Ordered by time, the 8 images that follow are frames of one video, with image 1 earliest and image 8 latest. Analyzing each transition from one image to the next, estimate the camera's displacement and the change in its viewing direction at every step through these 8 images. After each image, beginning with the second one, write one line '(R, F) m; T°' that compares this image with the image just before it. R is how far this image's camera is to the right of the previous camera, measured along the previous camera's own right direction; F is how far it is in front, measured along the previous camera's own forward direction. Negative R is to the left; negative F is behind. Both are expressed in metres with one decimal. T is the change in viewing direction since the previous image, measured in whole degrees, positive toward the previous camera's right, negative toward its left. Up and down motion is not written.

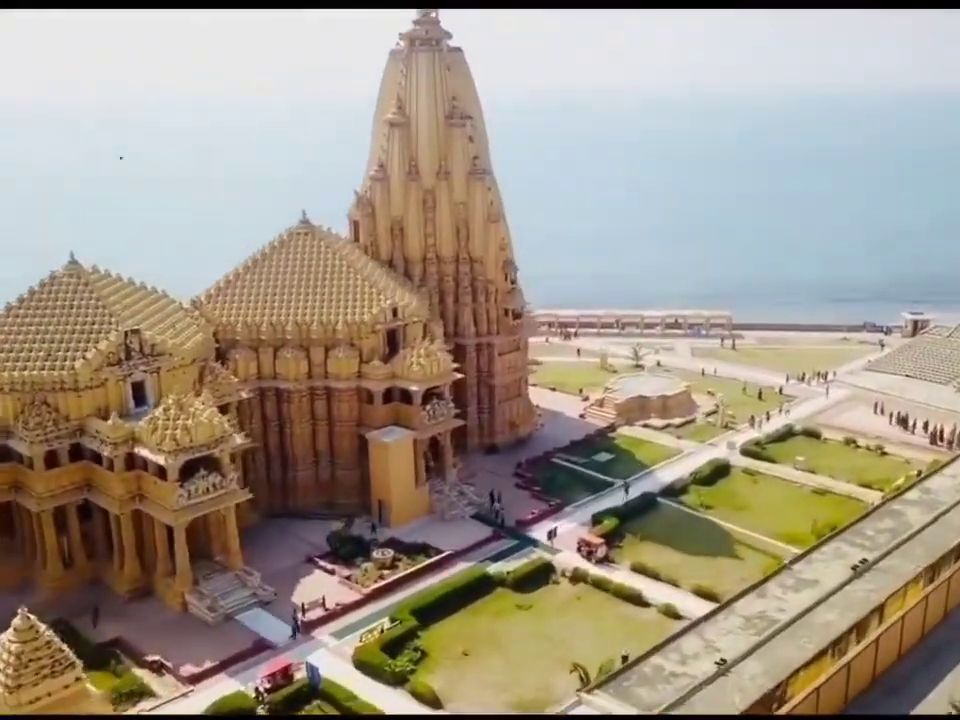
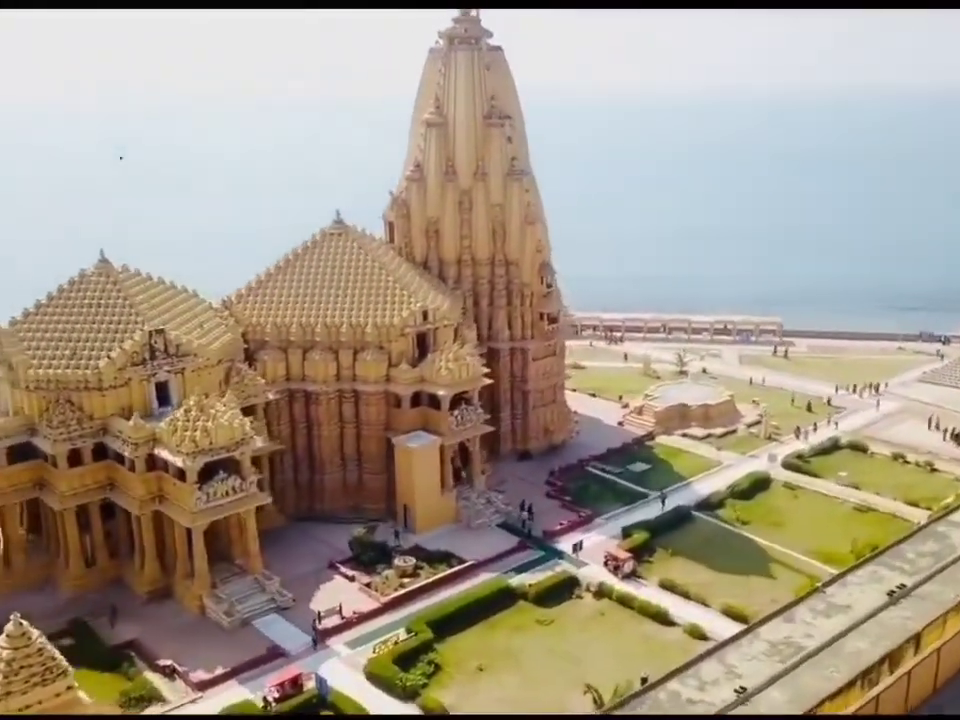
(+0.8, +0.6) m; -3°
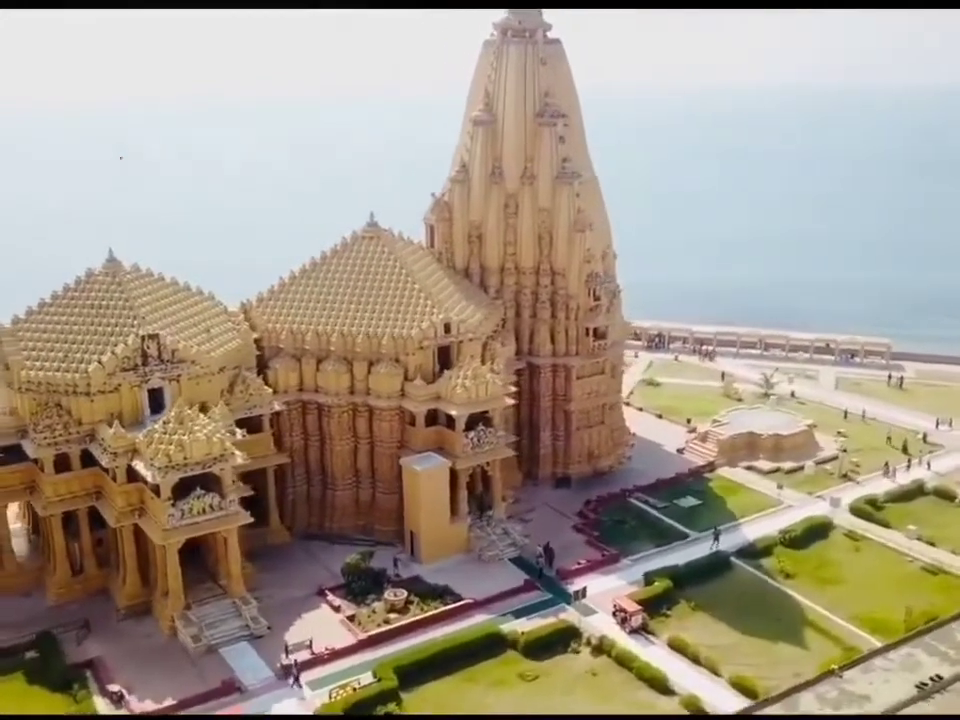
(+3.3, +2.4) m; -8°
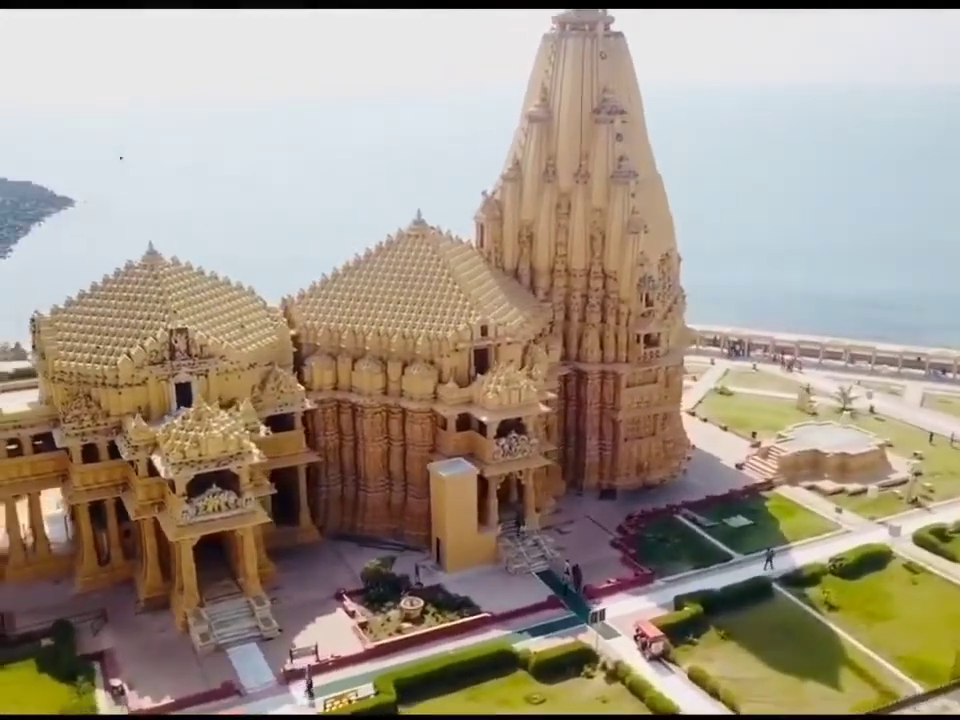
(+2.0, +1.0) m; -6°
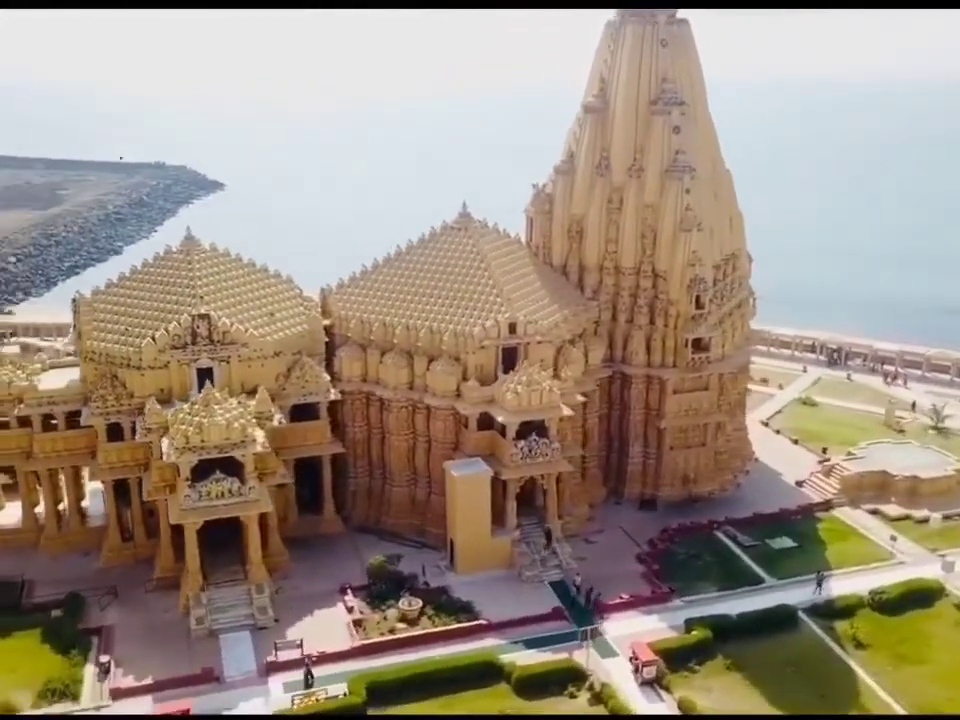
(+3.1, +1.0) m; -8°
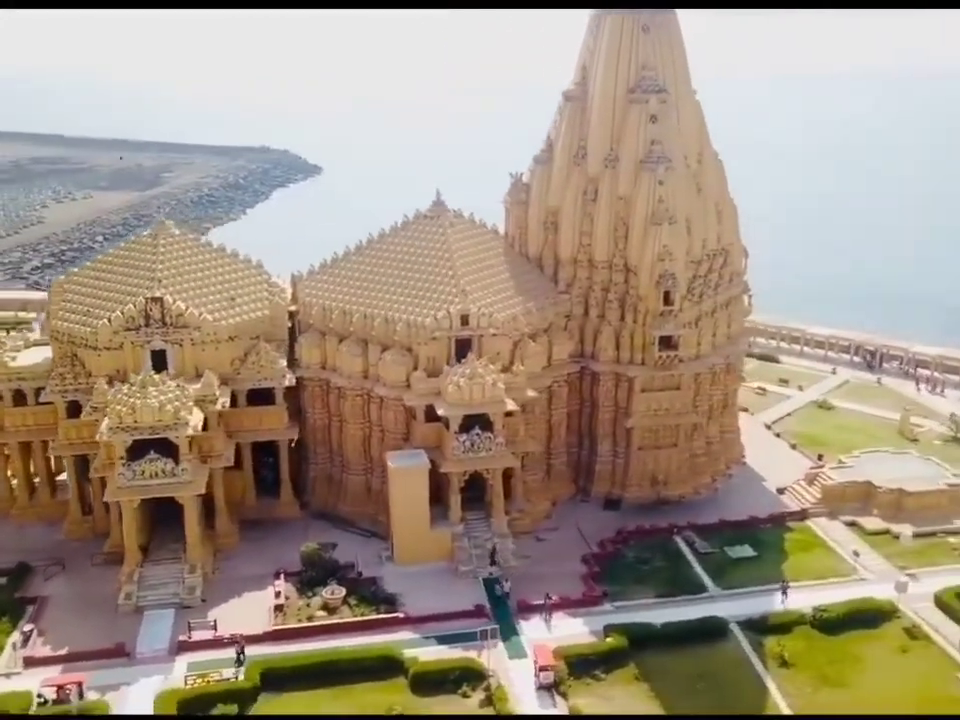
(+4.2, +0.5) m; -7°
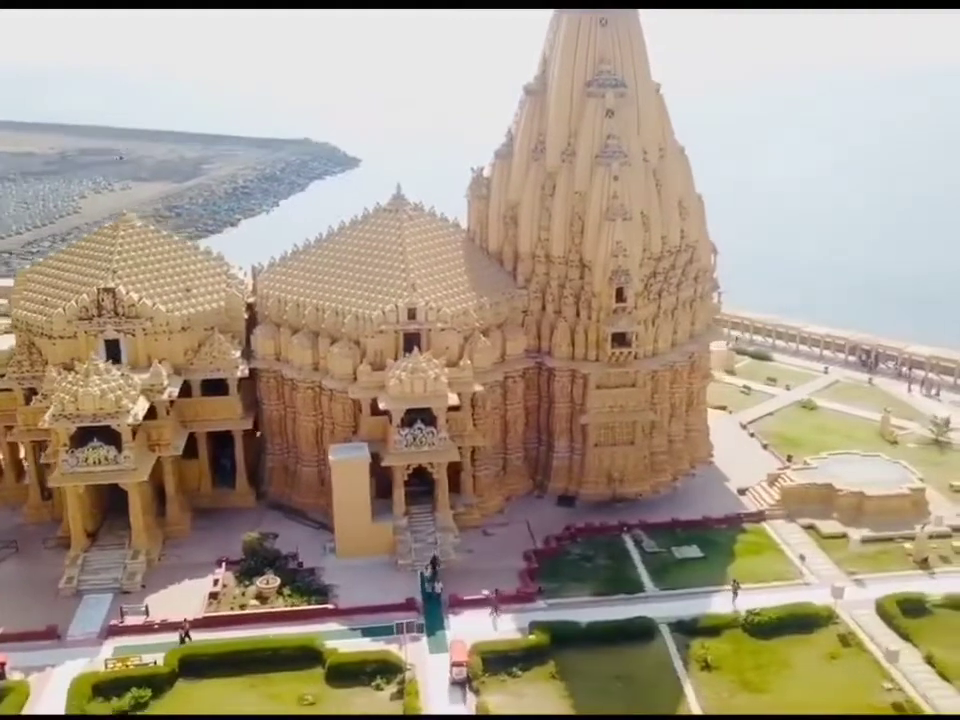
(+2.6, +0.1) m; -3°
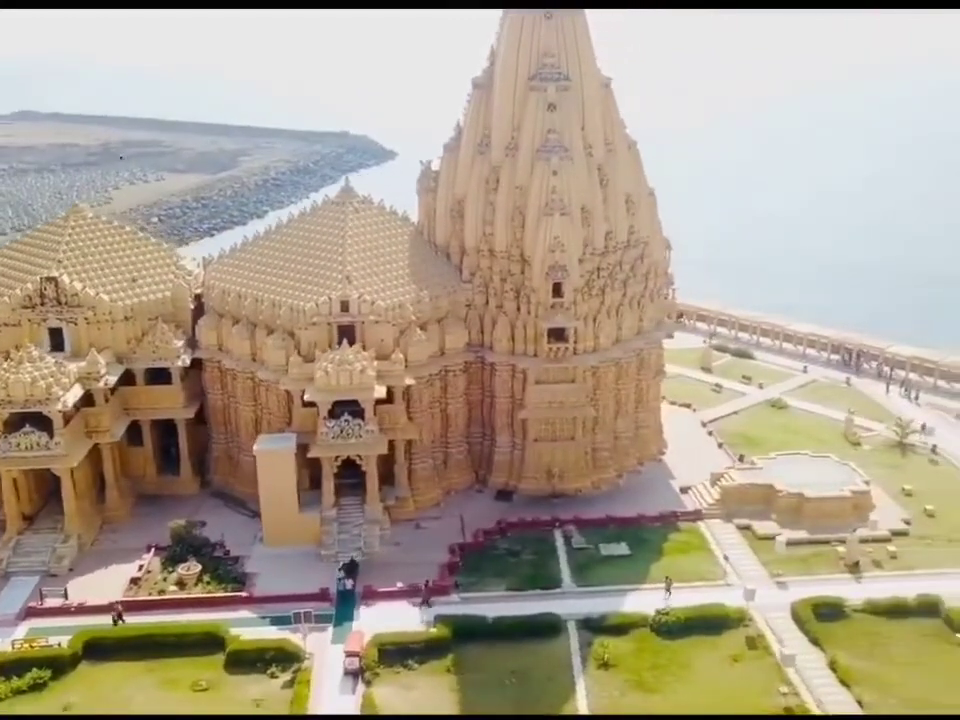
(+3.0, 0.0) m; -3°
